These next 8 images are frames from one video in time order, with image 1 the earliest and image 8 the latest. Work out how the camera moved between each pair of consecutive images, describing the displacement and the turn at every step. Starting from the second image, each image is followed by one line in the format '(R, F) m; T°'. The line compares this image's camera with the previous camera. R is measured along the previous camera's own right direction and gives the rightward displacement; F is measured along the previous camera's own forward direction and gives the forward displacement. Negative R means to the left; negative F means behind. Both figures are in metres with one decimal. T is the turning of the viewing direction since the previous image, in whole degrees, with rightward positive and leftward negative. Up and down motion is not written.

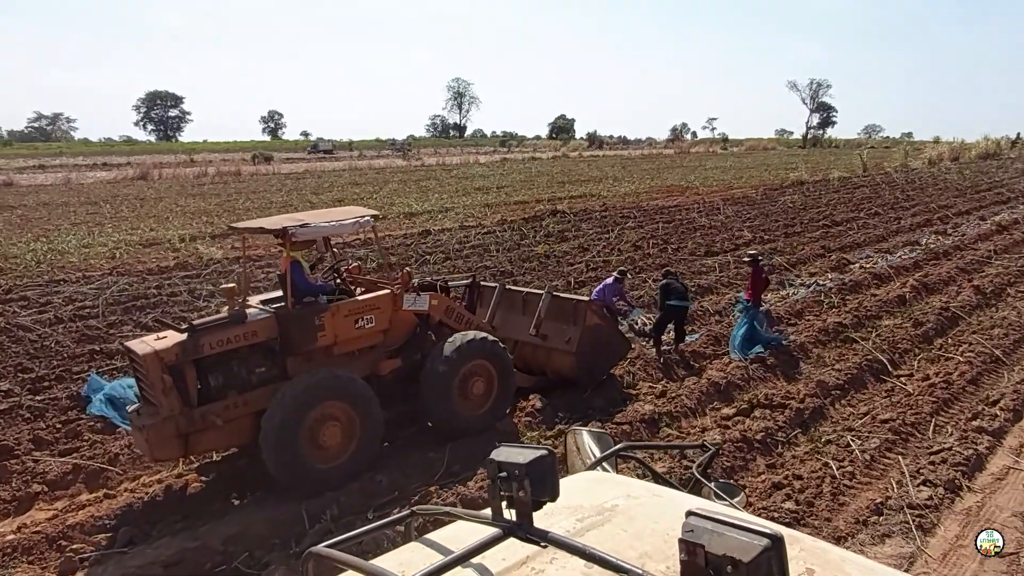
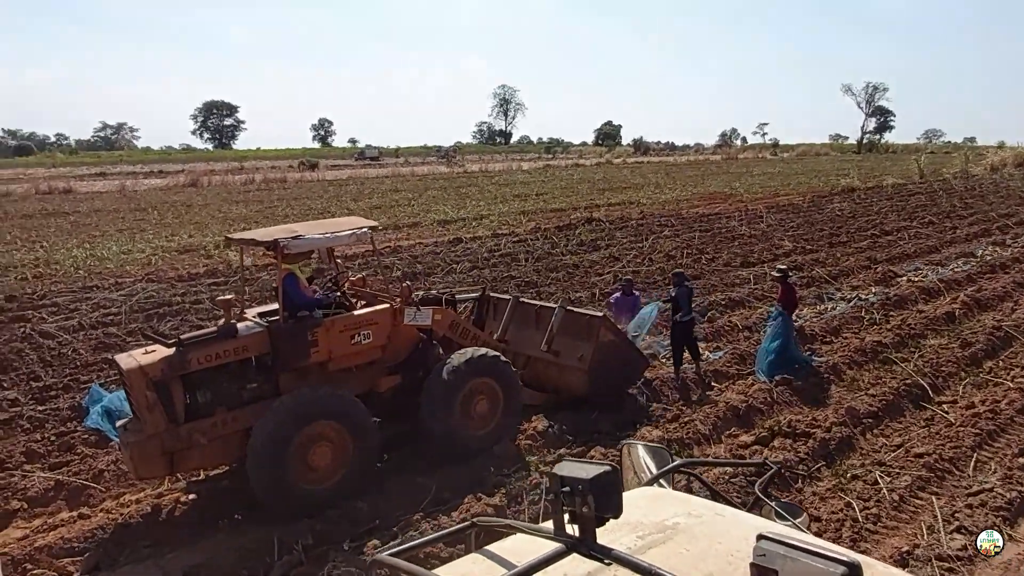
(+0.4, +0.4) m; -4°
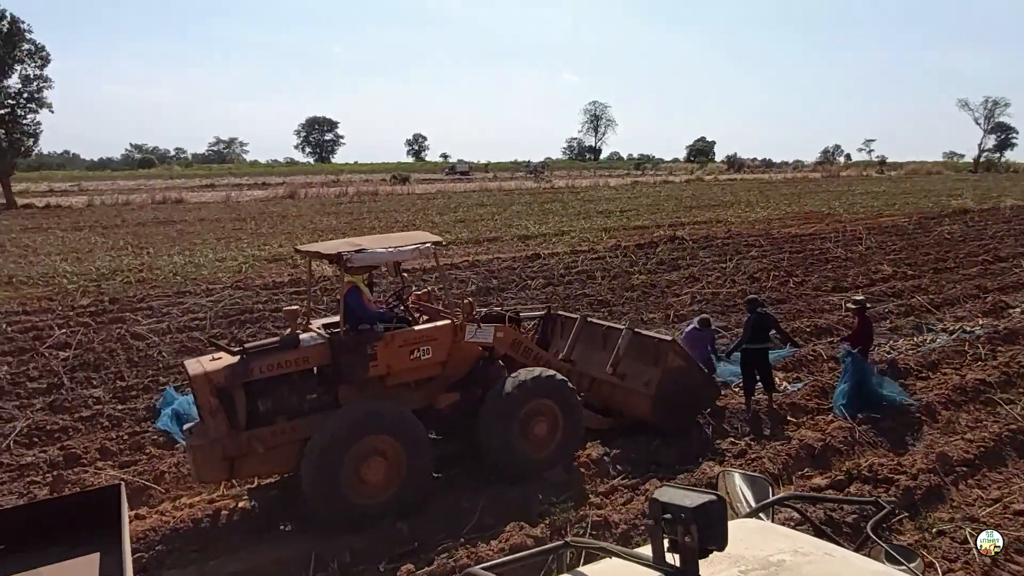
(+0.3, +0.2) m; -7°
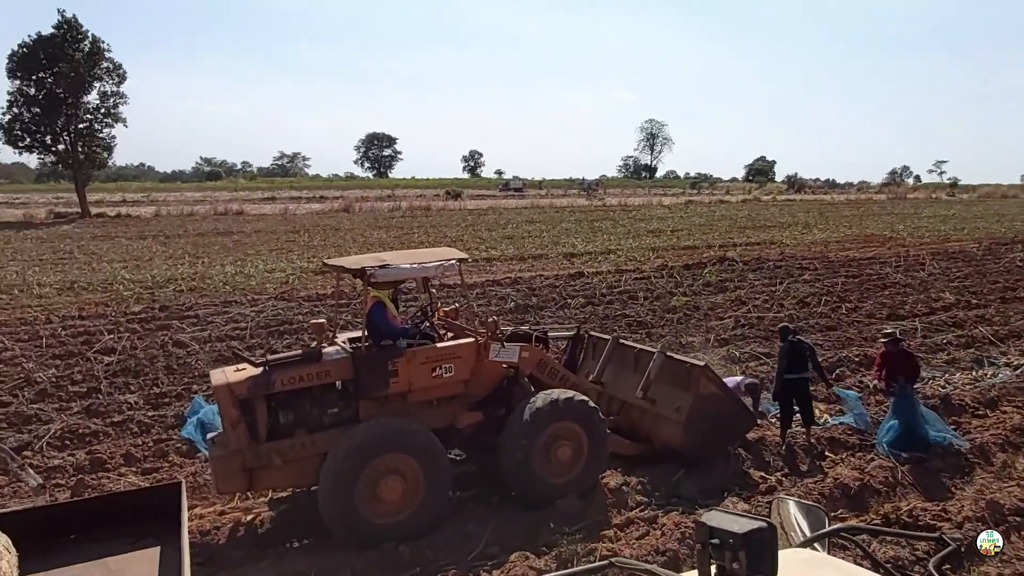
(+0.3, +0.2) m; -4°
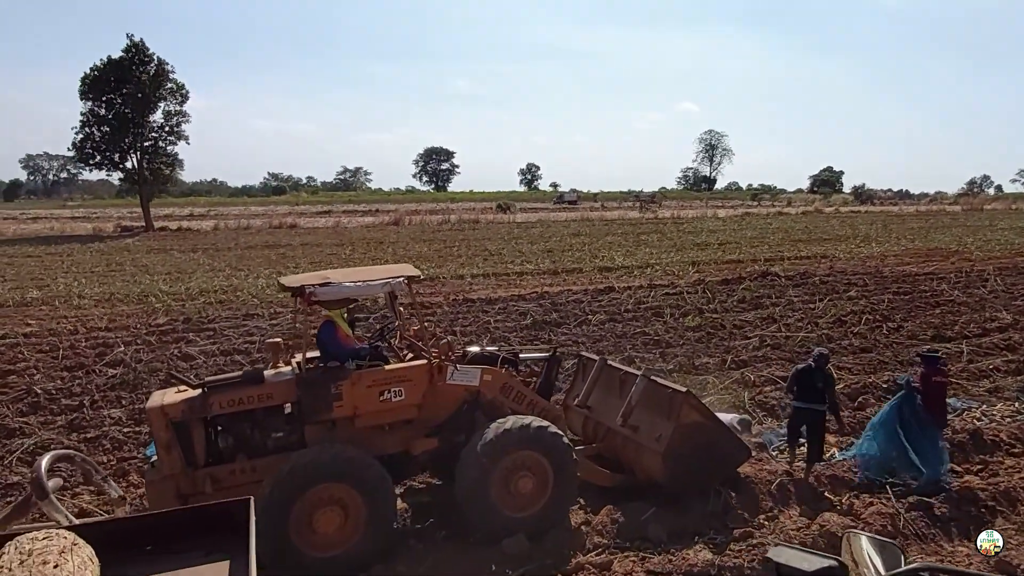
(+0.9, +0.5) m; -5°
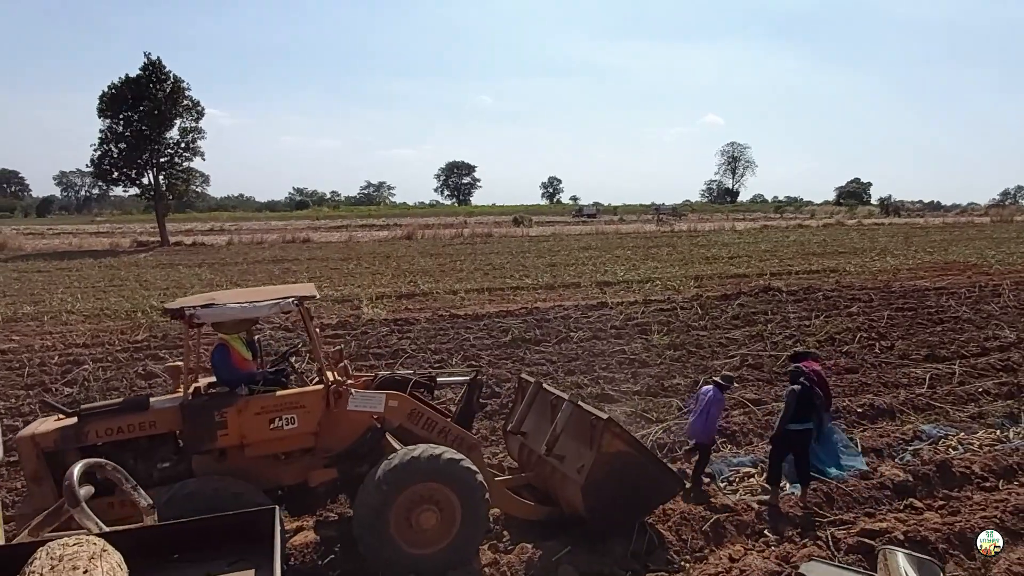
(+0.9, +0.4) m; -2°
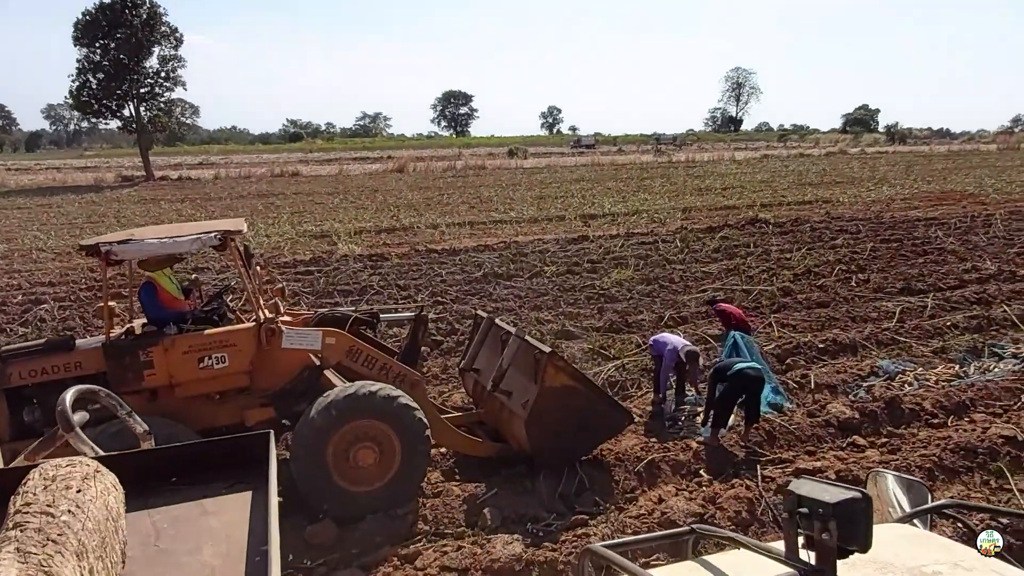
(+0.6, +0.2) m; -1°
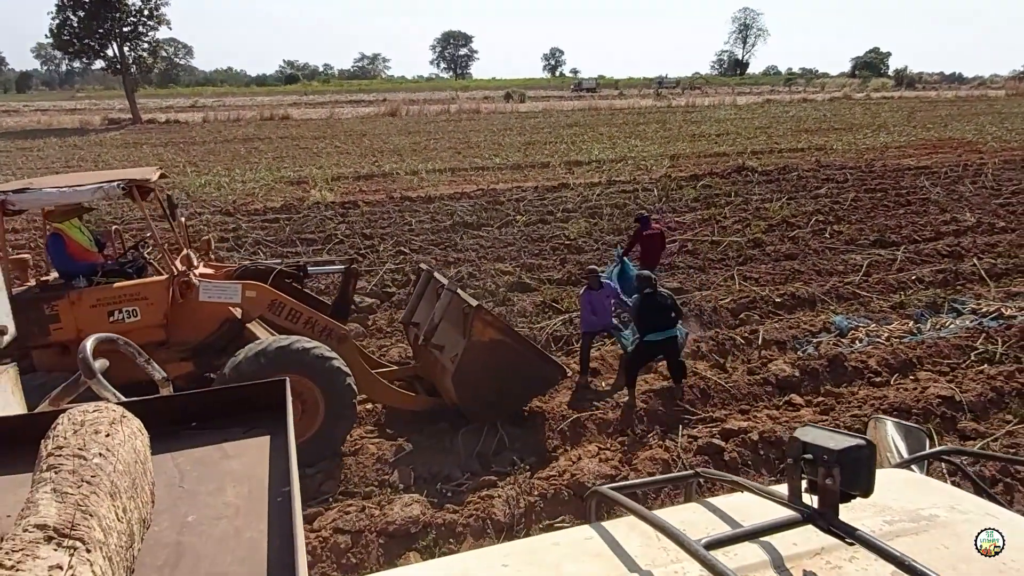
(+0.6, +0.2) m; -1°
